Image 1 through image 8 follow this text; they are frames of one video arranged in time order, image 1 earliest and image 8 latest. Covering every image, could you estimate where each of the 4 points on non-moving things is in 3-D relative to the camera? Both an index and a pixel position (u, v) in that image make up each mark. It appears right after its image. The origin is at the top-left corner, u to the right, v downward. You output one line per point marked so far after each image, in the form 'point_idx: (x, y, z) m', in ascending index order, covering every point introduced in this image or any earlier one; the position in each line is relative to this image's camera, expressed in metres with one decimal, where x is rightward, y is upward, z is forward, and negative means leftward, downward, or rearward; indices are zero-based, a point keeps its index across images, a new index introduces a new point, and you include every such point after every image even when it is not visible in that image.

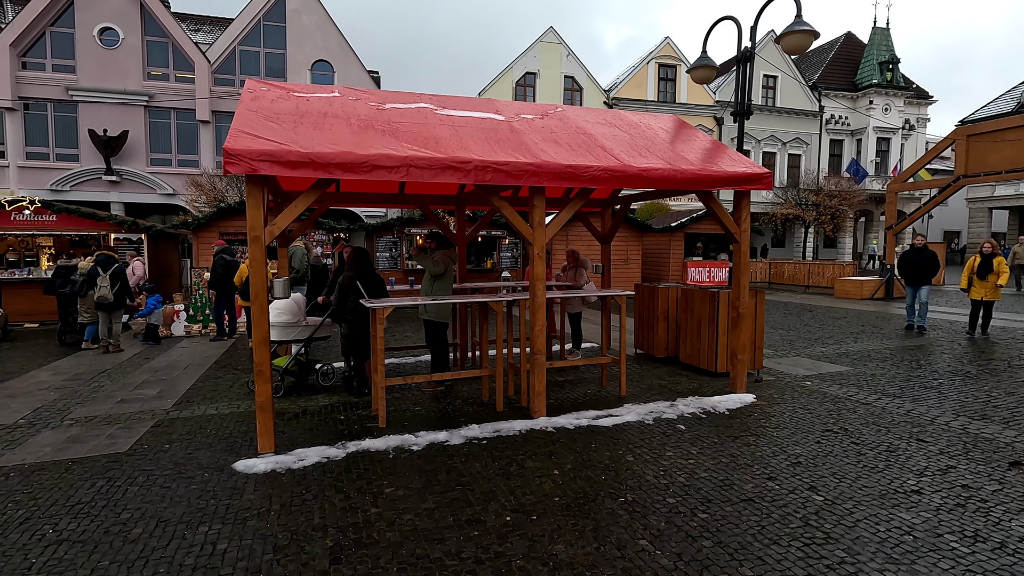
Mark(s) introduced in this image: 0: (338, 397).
0: (-2.1, -1.3, +6.4) m
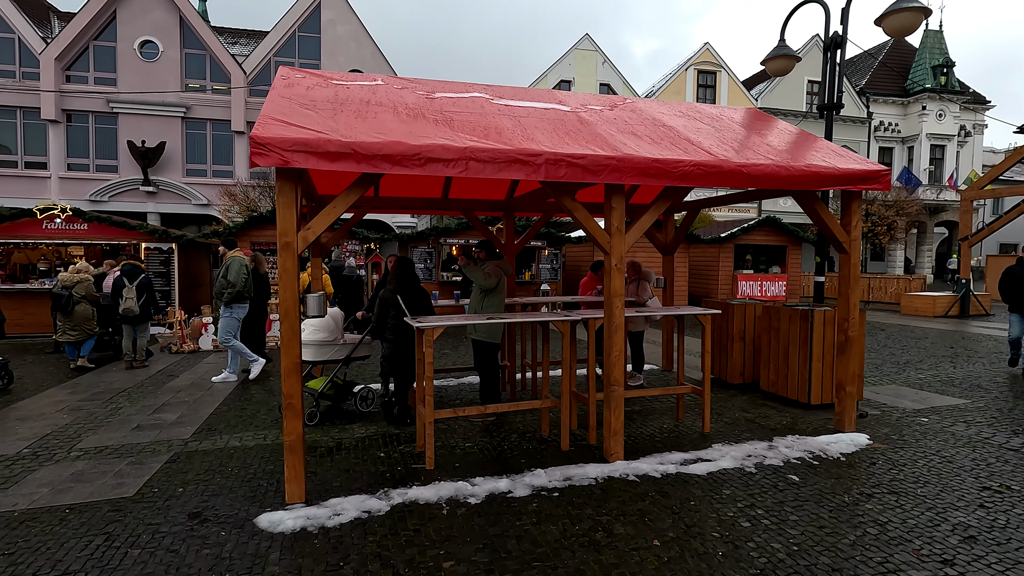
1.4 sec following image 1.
0: (-1.4, -1.5, +5.6) m
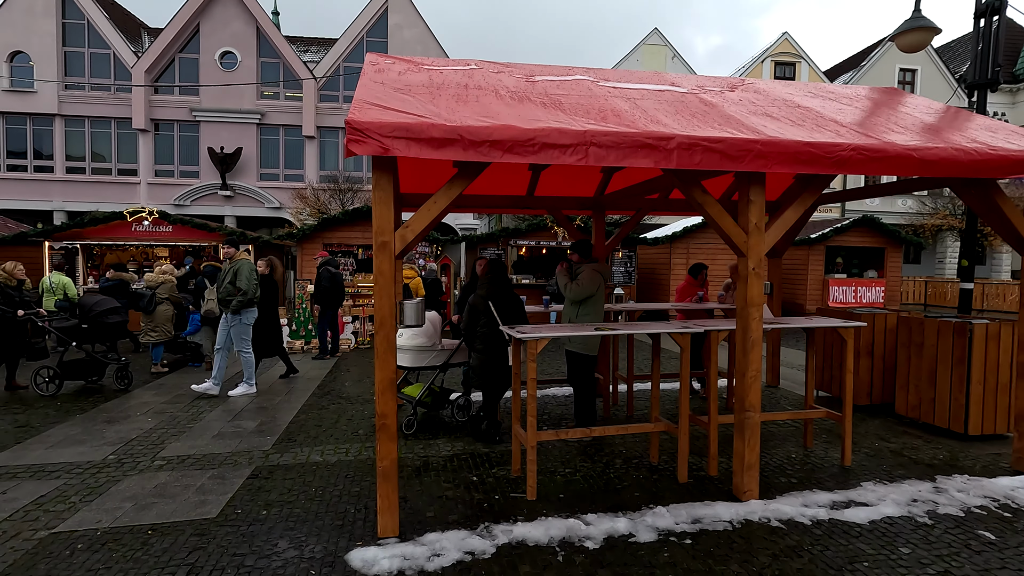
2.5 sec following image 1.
0: (-0.5, -1.5, +5.2) m
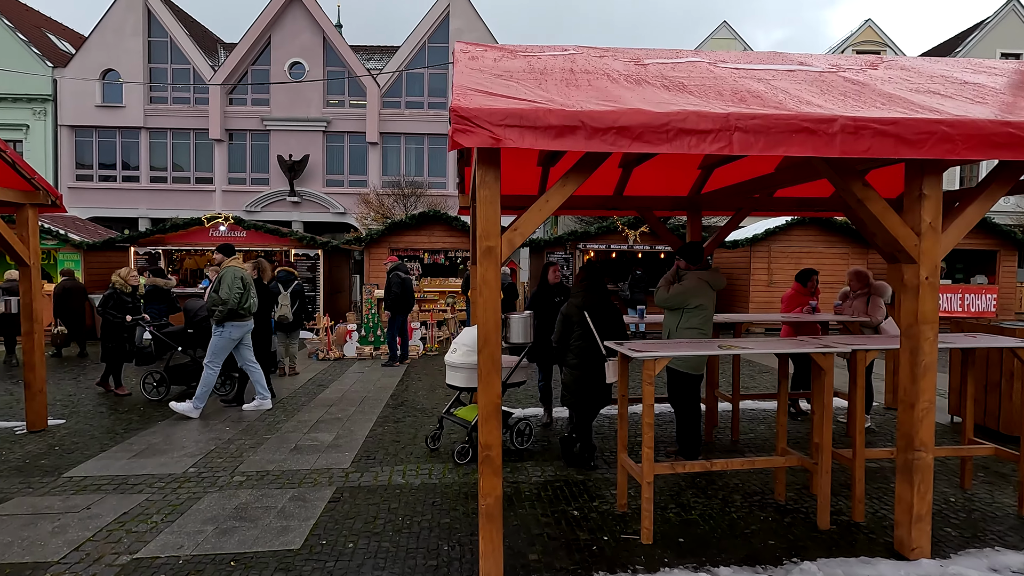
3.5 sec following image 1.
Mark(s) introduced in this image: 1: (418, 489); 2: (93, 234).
0: (+0.4, -1.6, +4.7) m
1: (-0.8, -1.6, +4.3) m
2: (-10.5, +1.4, +13.3) m
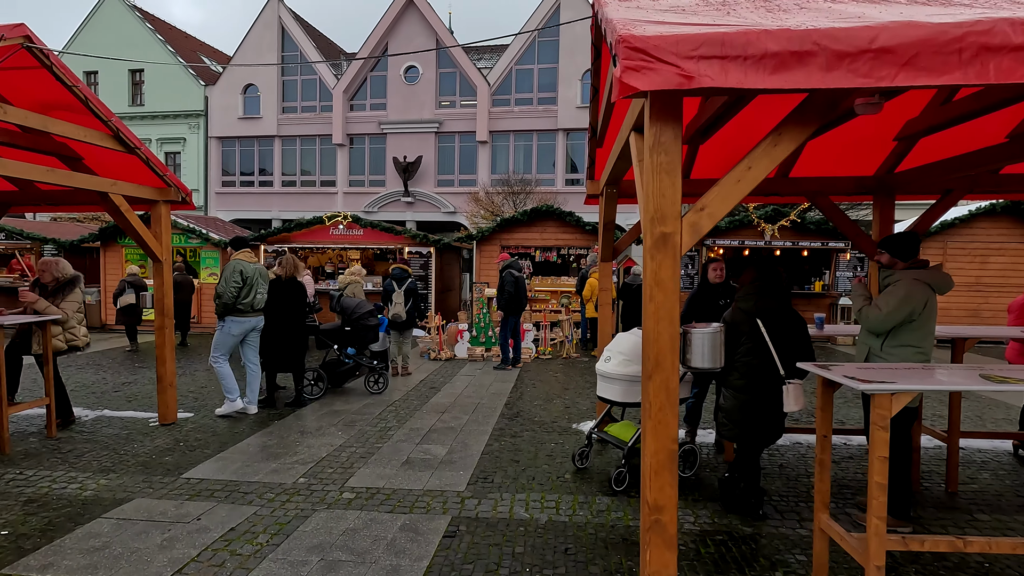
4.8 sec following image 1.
0: (+1.4, -1.6, +3.8) m
1: (+0.2, -1.6, +3.6) m
2: (-7.5, +1.5, +14.3) m
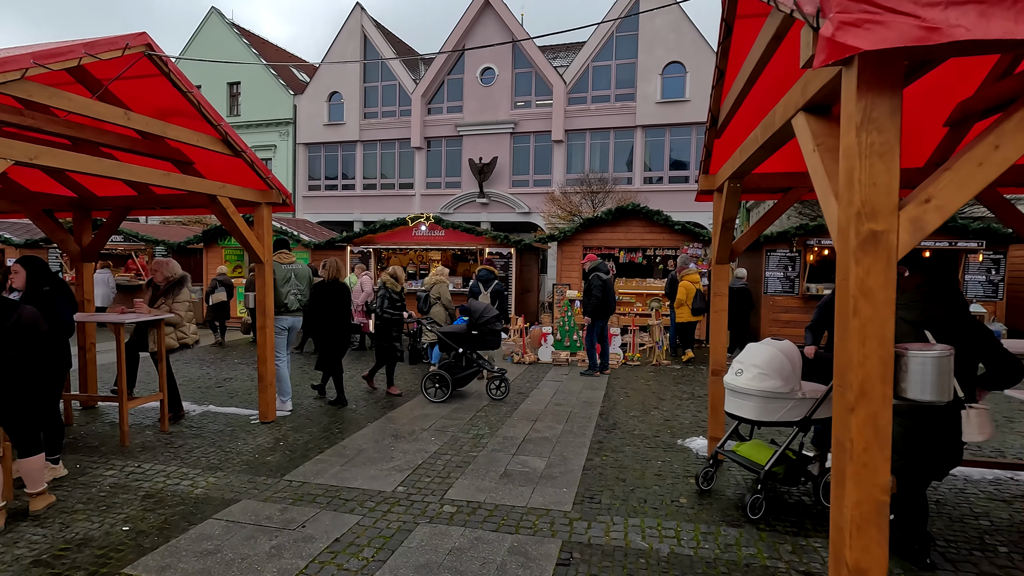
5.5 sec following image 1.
0: (+2.1, -1.6, +3.2) m
1: (+1.0, -1.7, +3.2) m
2: (-5.4, +1.5, +14.8) m
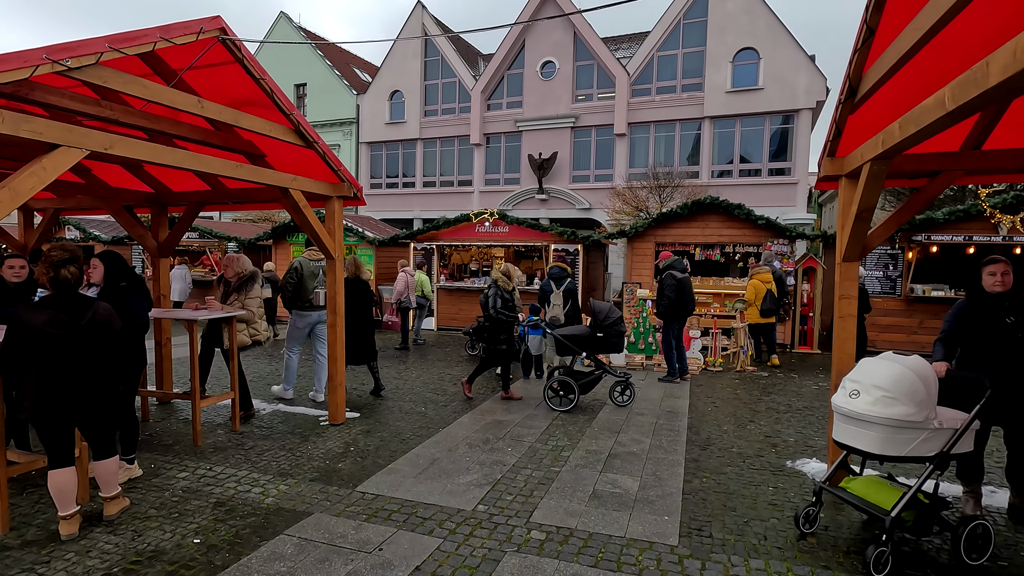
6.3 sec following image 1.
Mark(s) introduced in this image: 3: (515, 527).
0: (+2.7, -1.7, +2.5) m
1: (+1.5, -1.7, +2.7) m
2: (-3.6, +1.6, +14.8) m
3: (0.0, -1.6, +3.6) m
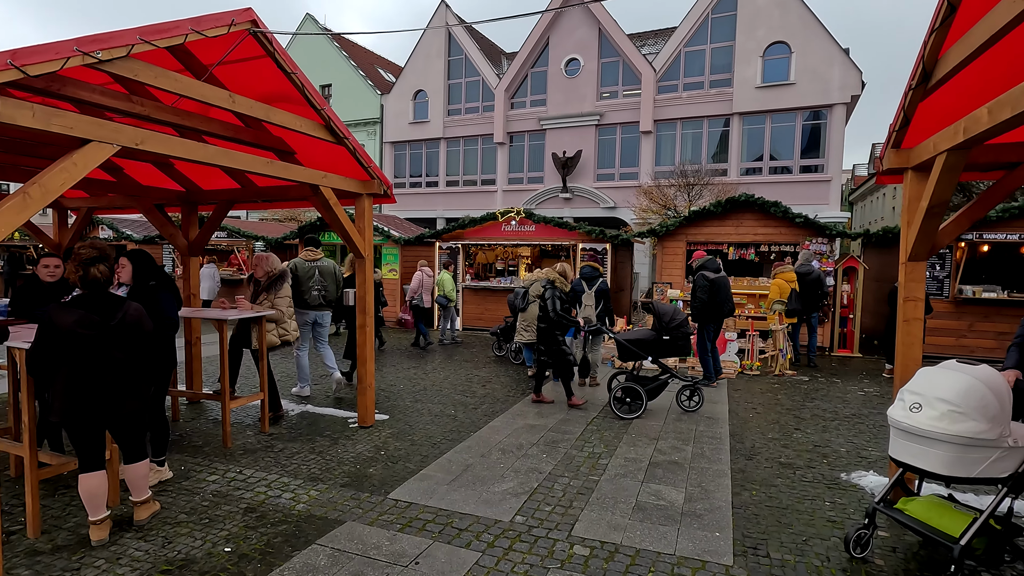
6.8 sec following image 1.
0: (+2.9, -1.7, +2.2) m
1: (+1.7, -1.7, +2.4) m
2: (-2.9, +1.6, +14.7) m
3: (+0.3, -1.6, +3.4) m
